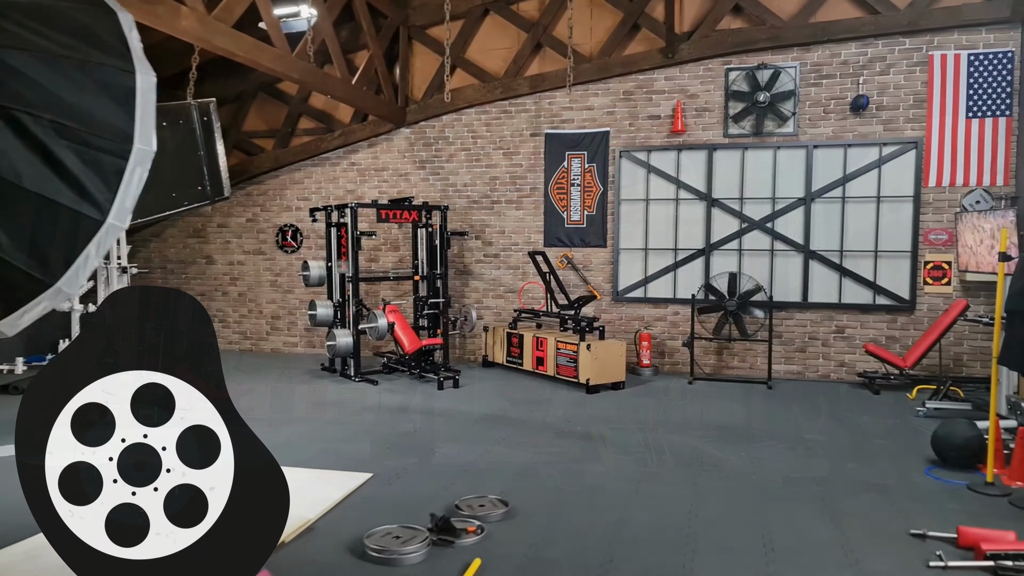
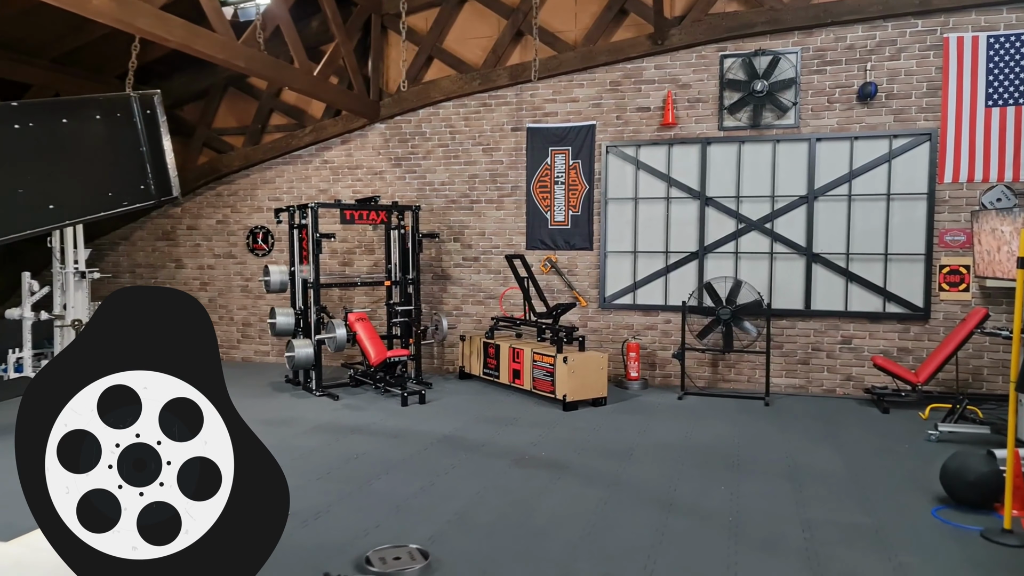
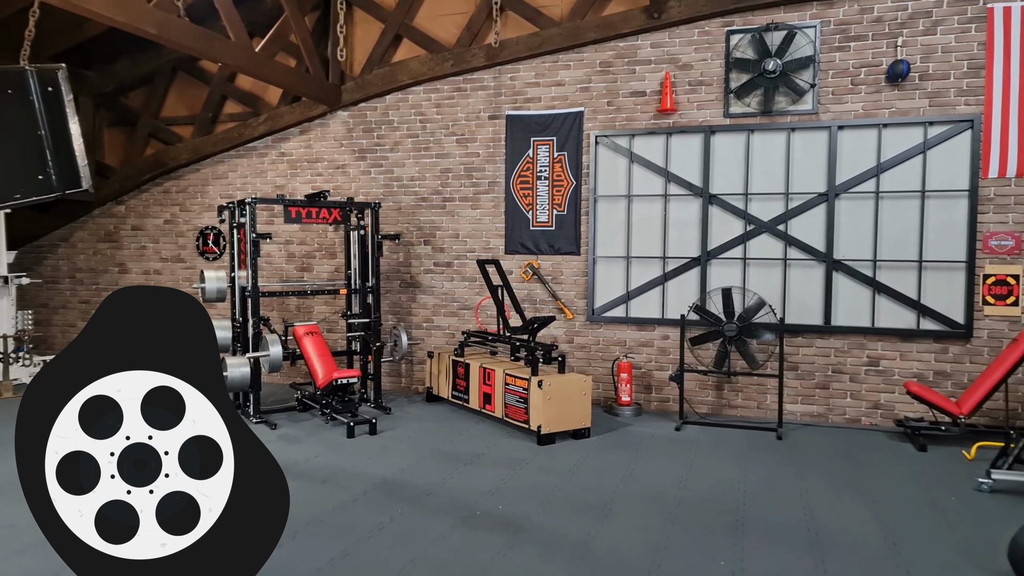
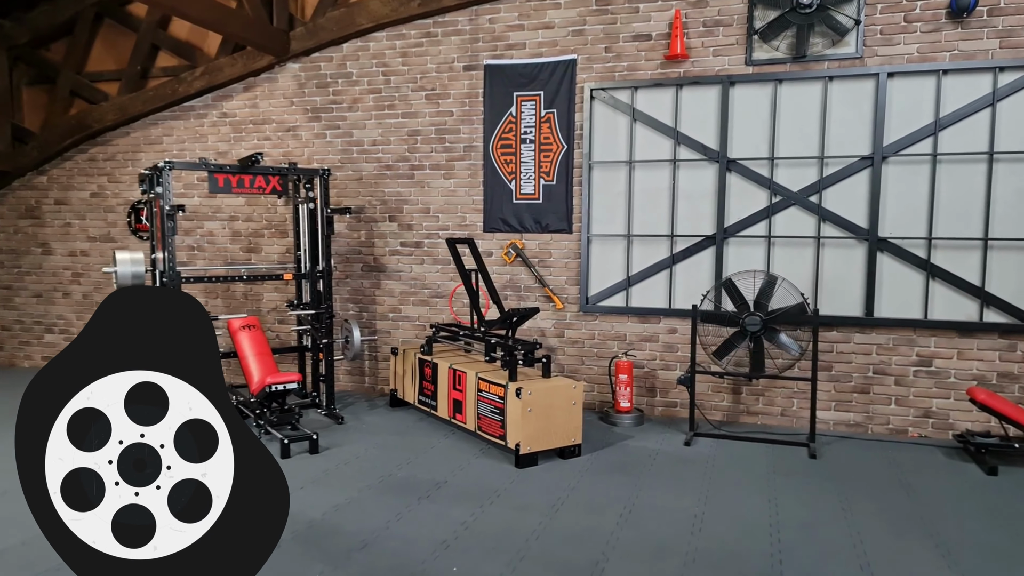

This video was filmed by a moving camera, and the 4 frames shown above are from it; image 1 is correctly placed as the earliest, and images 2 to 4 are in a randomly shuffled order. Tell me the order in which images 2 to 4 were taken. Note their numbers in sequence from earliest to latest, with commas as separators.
2, 3, 4
